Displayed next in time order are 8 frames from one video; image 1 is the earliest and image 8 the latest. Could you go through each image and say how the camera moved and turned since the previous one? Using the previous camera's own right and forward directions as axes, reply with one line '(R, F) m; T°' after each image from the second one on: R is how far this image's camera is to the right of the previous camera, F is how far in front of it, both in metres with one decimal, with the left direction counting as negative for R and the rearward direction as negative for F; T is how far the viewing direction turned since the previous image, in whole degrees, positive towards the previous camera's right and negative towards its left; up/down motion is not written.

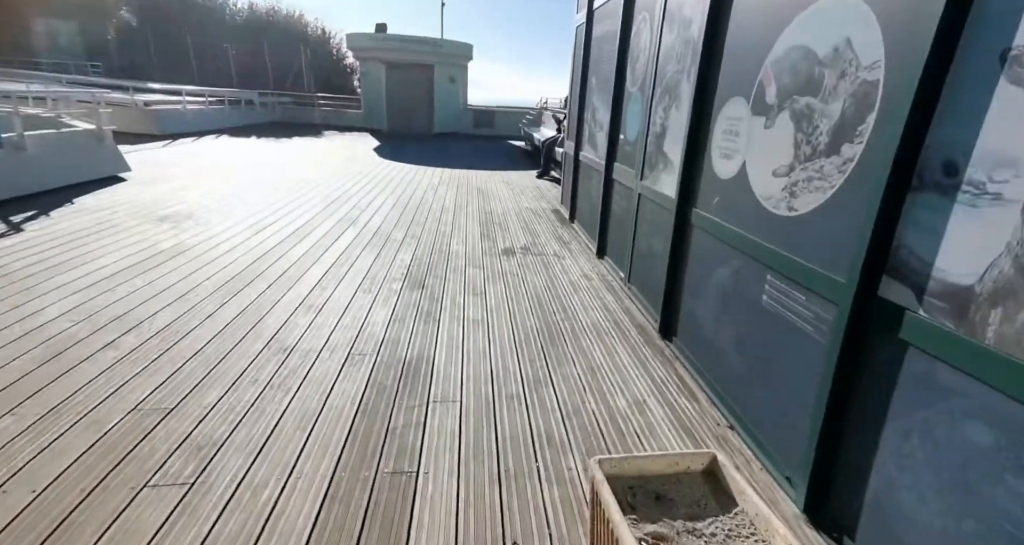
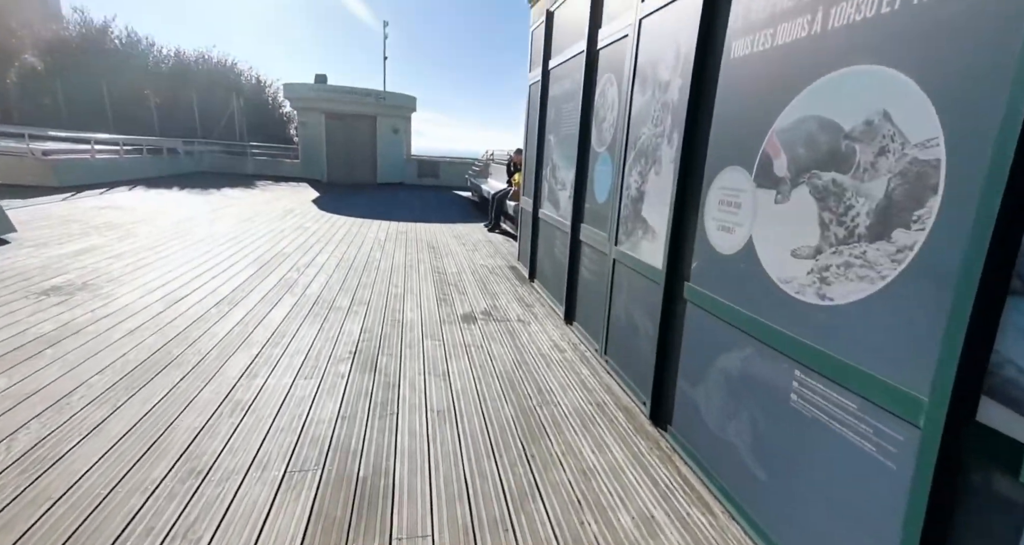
(-0.1, +0.3) m; +7°
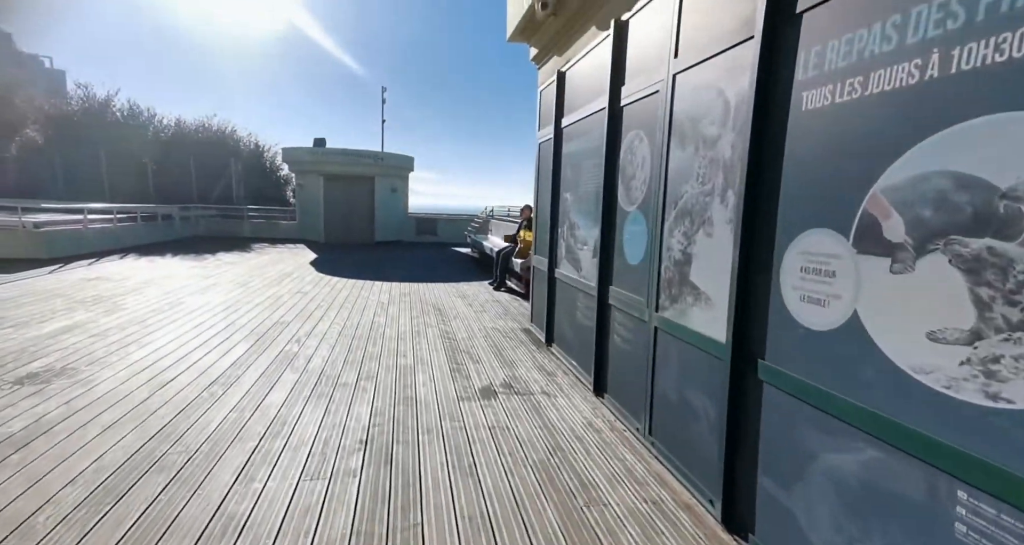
(-0.2, +0.3) m; +1°
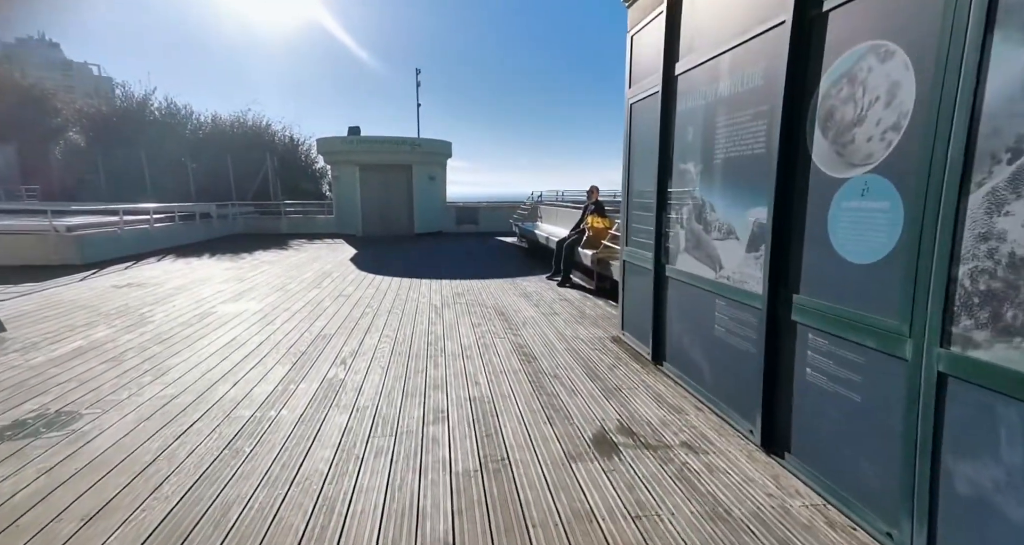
(-0.4, +0.9) m; -4°
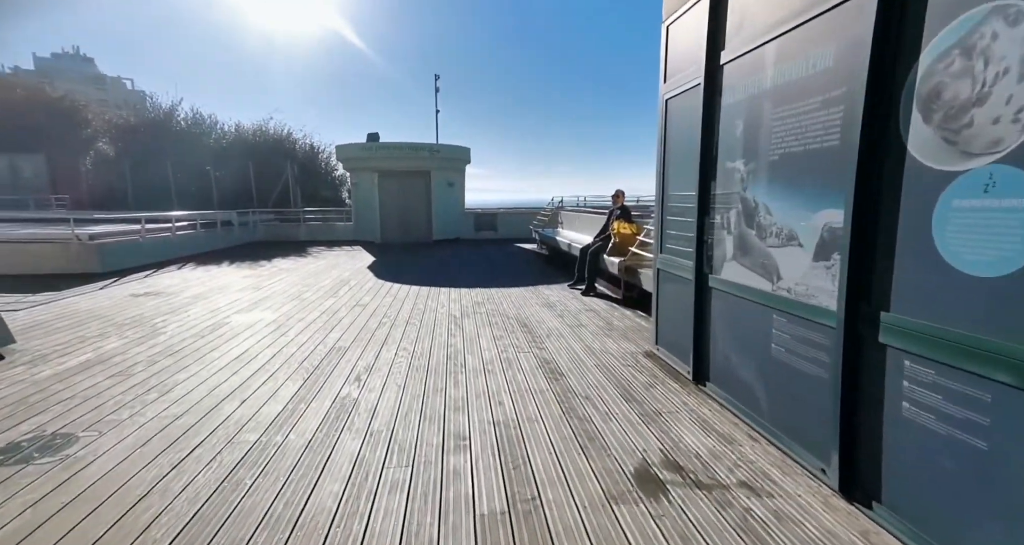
(-0.1, +0.3) m; -2°
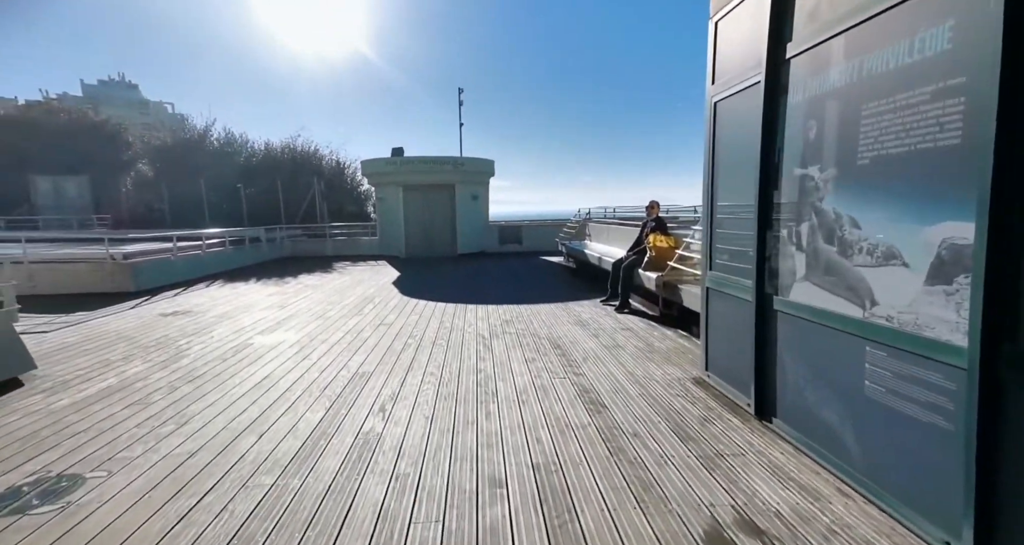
(-0.1, +0.3) m; -3°
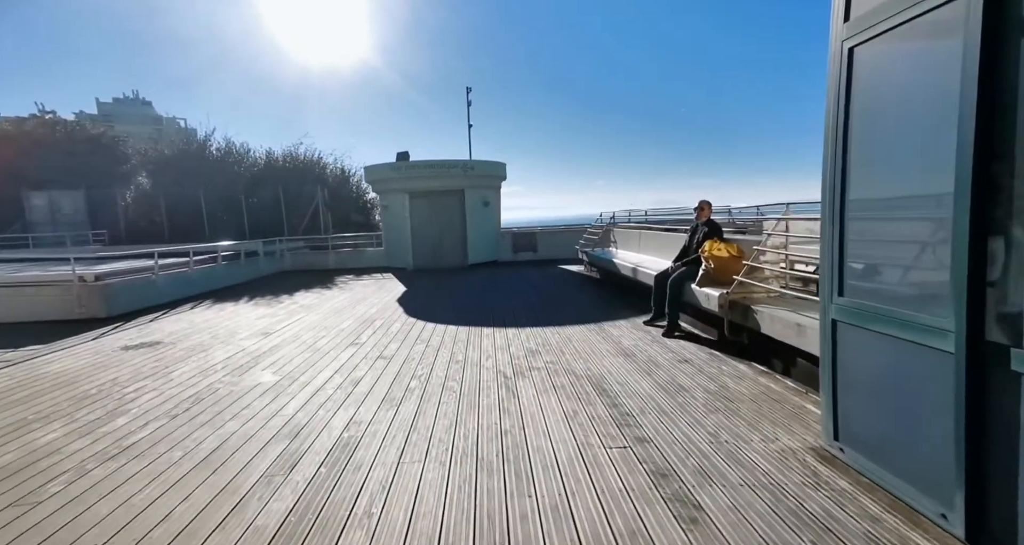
(-0.1, +1.0) m; -1°
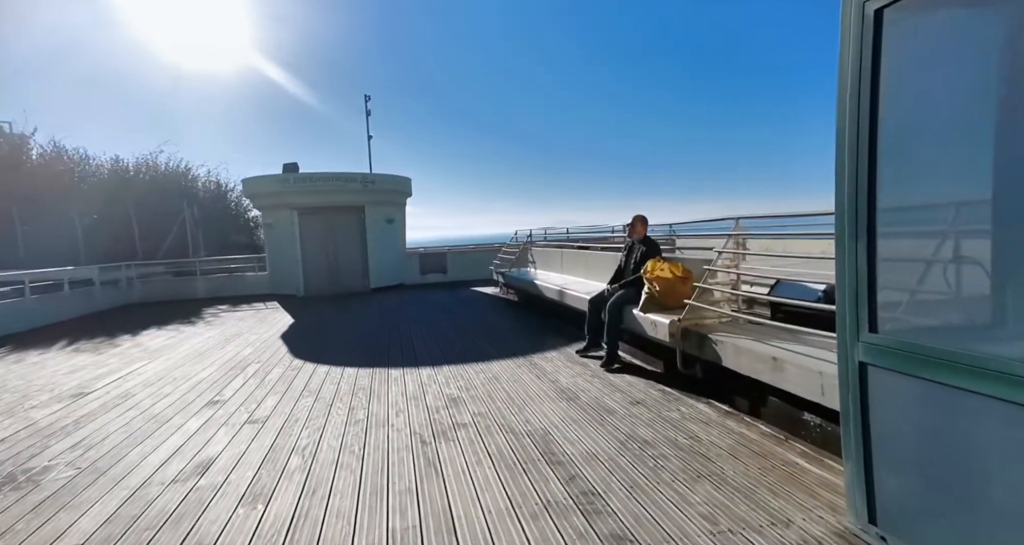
(-0.1, +0.9) m; +12°
